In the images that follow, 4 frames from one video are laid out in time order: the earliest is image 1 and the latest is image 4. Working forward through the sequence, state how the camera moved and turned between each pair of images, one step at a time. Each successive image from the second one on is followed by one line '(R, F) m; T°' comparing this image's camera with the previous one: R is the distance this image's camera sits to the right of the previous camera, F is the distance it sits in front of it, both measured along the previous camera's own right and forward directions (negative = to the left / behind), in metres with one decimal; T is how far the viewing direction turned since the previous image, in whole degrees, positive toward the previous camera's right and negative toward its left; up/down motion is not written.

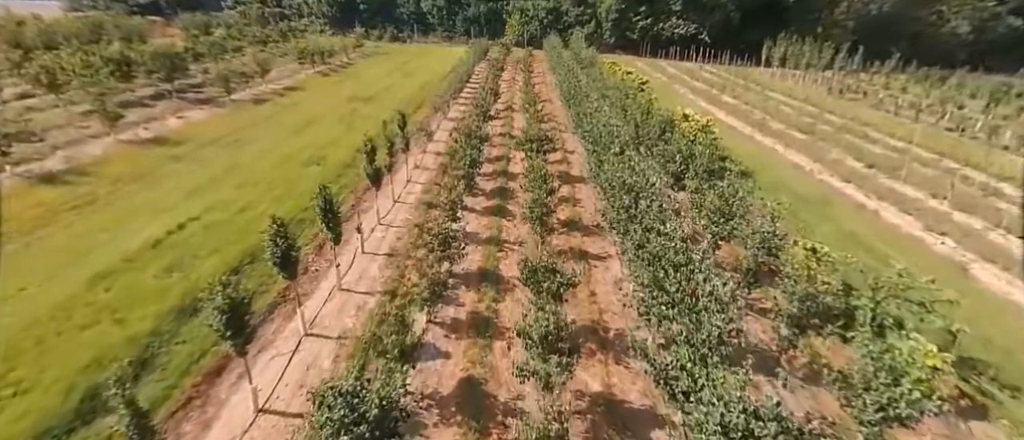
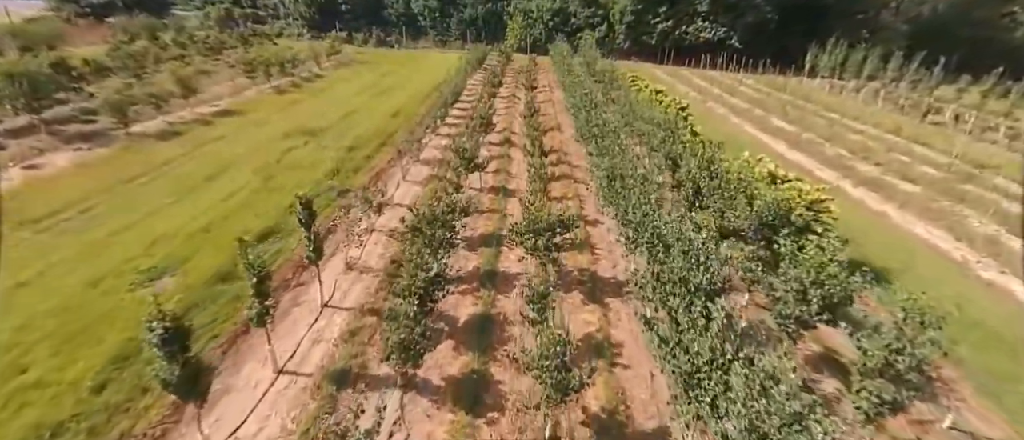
(+0.4, +8.4) m; 0°
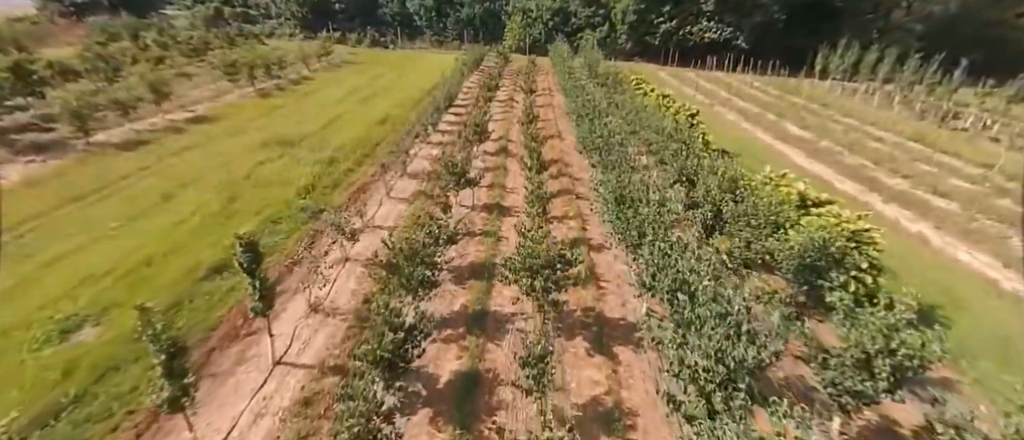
(+0.2, +2.0) m; 0°
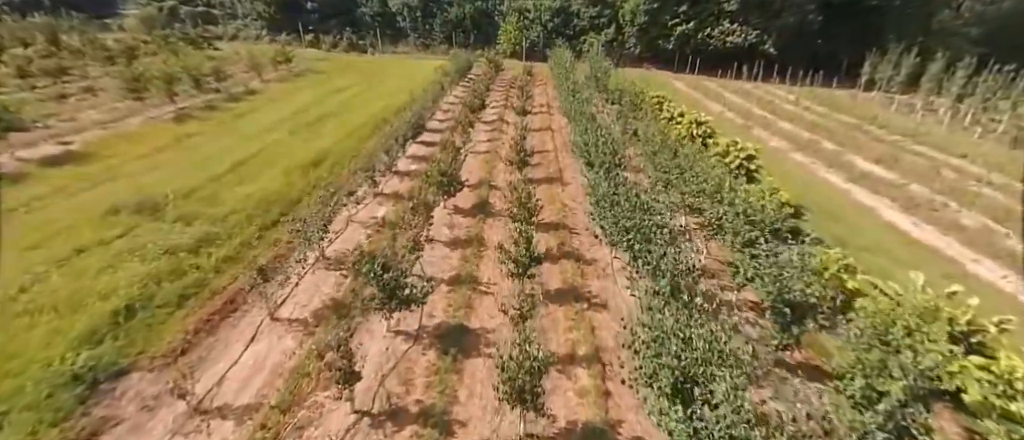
(+0.8, +7.4) m; 0°
